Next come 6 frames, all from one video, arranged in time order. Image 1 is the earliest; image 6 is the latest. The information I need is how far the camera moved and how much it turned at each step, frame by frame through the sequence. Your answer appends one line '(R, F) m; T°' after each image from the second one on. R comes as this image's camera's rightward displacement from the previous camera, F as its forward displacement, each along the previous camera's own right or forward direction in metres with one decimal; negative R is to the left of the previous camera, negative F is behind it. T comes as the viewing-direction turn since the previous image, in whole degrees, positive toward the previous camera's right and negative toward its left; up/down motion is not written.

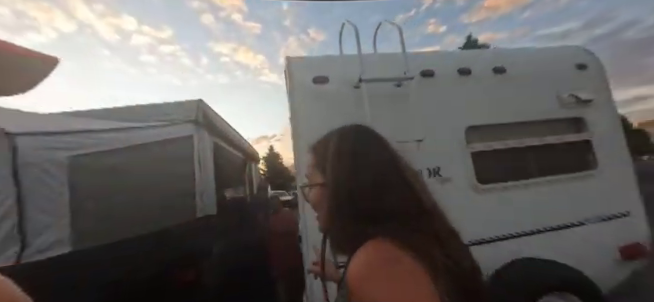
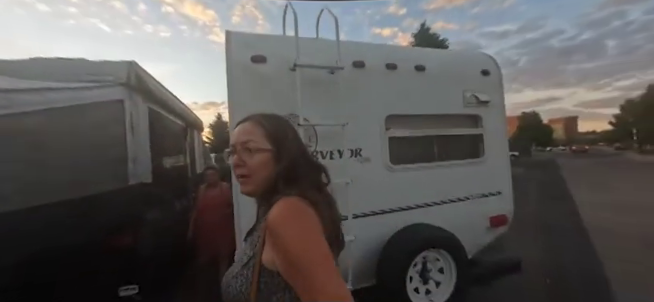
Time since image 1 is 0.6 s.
(+0.1, -0.2) m; +10°
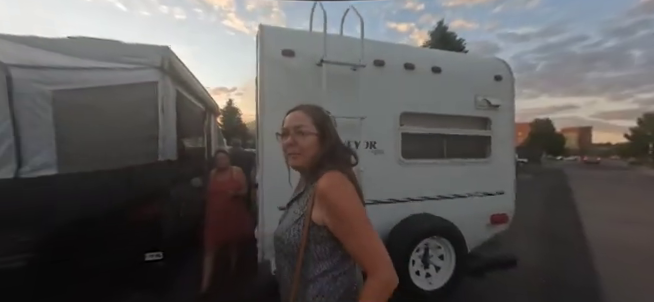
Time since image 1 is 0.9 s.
(-0.1, -0.2) m; -1°
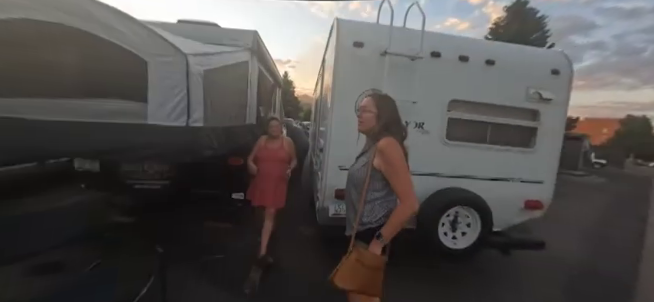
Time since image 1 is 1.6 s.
(-0.1, -0.6) m; -10°
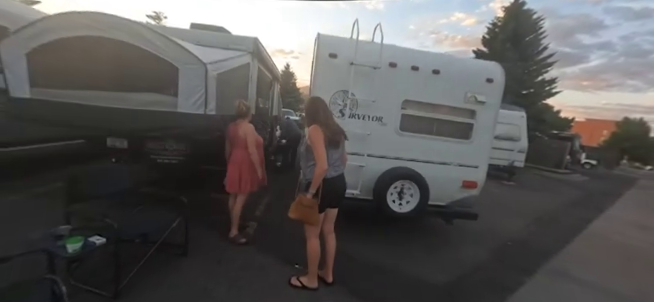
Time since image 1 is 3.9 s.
(+0.3, -0.8) m; 0°
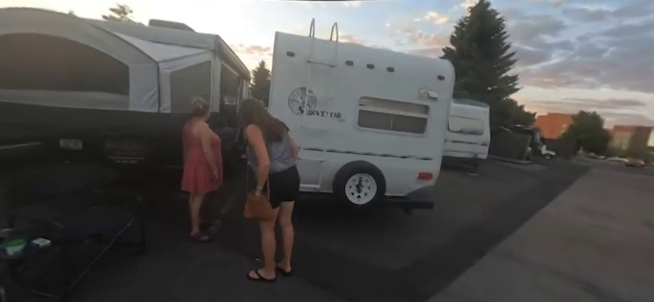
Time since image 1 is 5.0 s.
(+0.3, -0.1) m; +4°
